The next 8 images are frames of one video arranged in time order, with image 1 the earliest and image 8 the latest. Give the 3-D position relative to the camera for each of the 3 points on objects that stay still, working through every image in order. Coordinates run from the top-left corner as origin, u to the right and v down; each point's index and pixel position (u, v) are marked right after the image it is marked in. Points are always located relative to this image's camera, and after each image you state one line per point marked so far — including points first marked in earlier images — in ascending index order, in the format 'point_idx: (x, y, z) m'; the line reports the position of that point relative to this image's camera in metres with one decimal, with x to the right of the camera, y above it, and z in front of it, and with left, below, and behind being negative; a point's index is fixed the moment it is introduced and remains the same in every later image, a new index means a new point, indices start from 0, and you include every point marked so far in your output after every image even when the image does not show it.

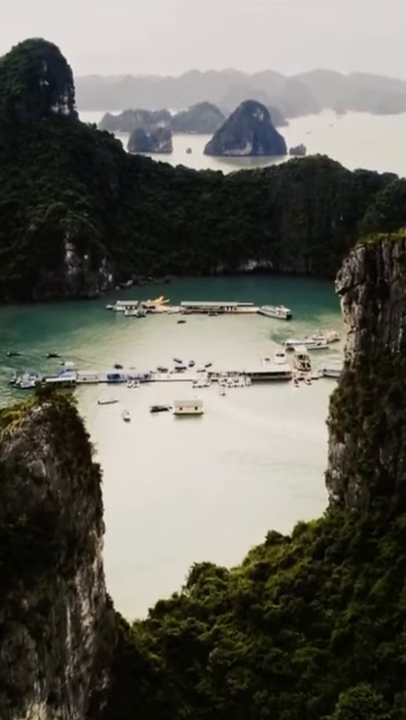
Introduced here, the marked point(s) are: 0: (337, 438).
0: (+2.0, -1.2, +13.1) m
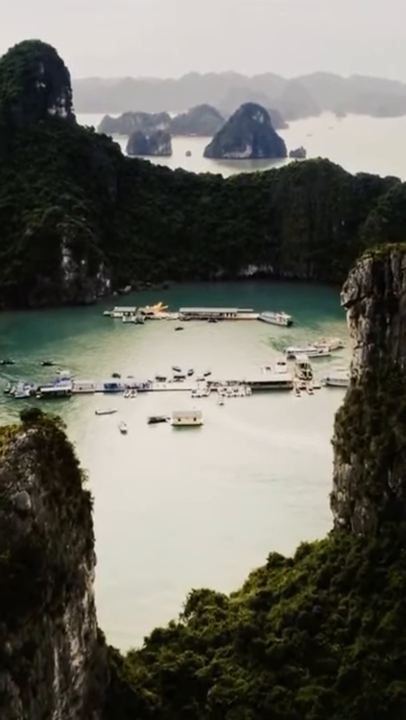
0: (+2.0, -1.4, +12.4) m
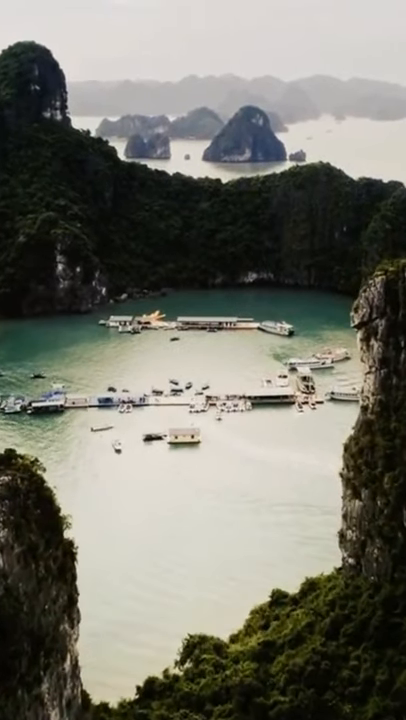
0: (+1.9, -1.8, +11.4) m
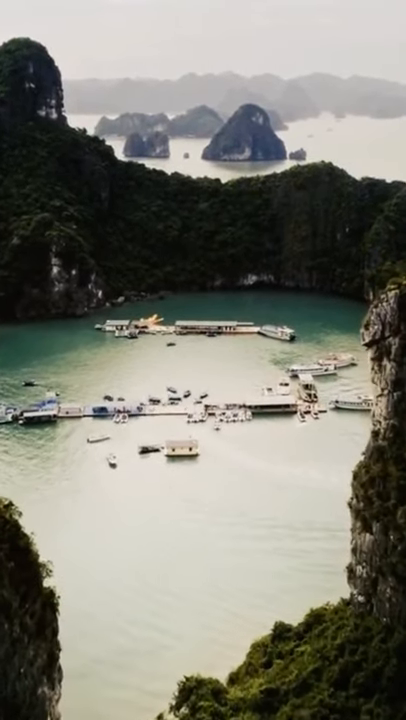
0: (+1.9, -2.0, +10.5) m
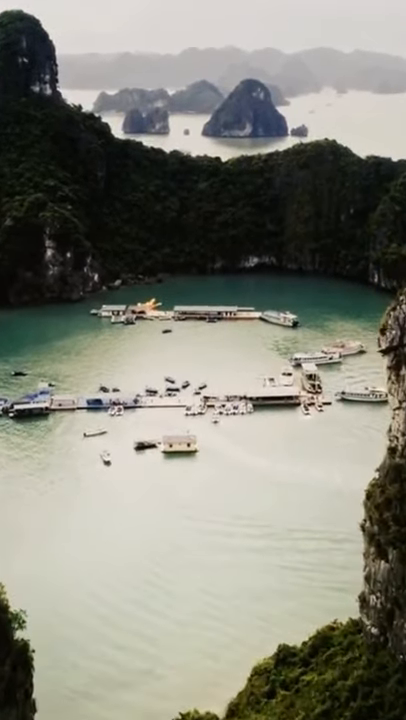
0: (+1.9, -2.1, +9.5) m
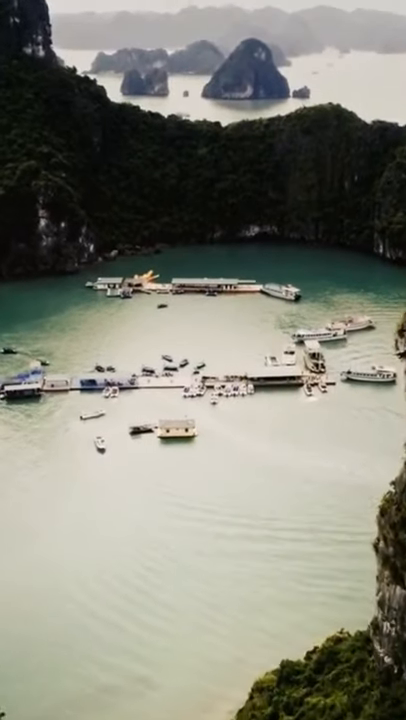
0: (+1.8, -2.1, +8.6) m
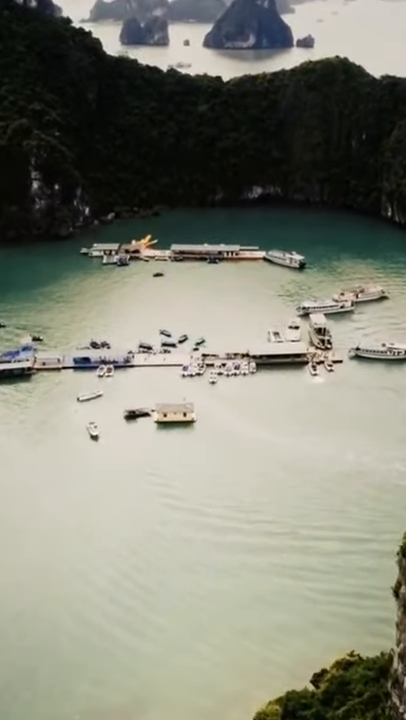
0: (+1.8, -2.3, +7.5) m
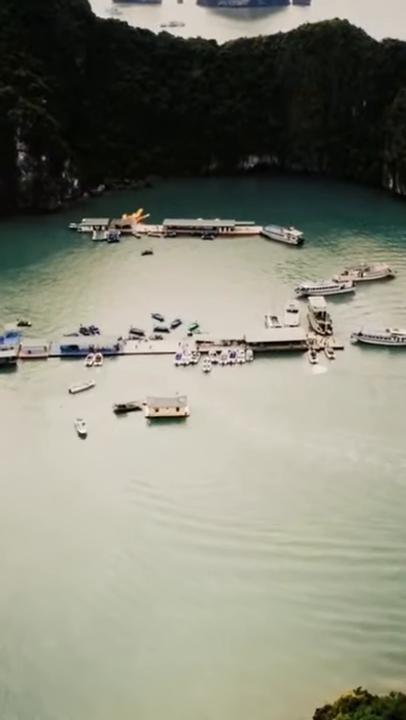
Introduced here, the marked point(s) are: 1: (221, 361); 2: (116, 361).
0: (+1.8, -2.6, +6.6) m
1: (+0.4, 0.0, +19.3) m
2: (-1.9, 0.0, +19.5) m
